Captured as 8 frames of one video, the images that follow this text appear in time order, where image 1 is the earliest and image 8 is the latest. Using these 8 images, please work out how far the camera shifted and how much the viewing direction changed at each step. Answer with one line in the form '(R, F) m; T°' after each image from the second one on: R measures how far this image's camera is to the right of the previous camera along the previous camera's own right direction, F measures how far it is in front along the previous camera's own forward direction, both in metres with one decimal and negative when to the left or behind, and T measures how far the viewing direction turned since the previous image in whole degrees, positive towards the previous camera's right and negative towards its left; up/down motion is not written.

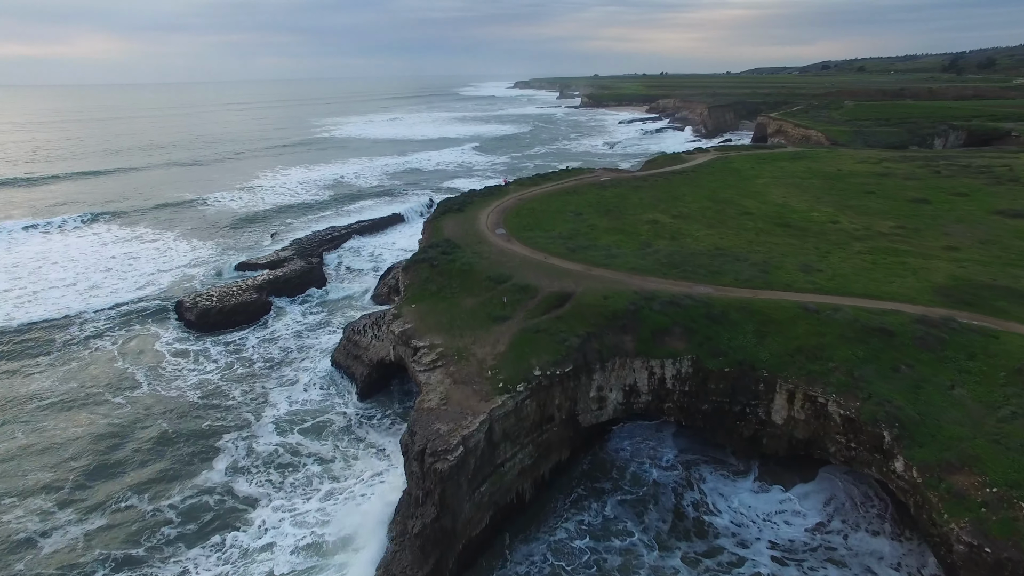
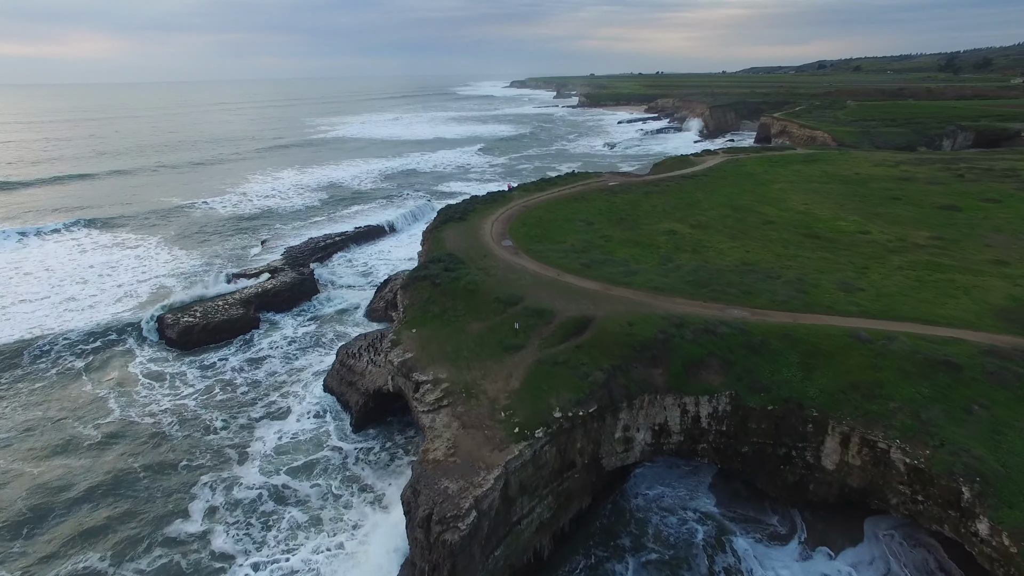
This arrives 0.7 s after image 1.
(-0.5, +1.9) m; 0°
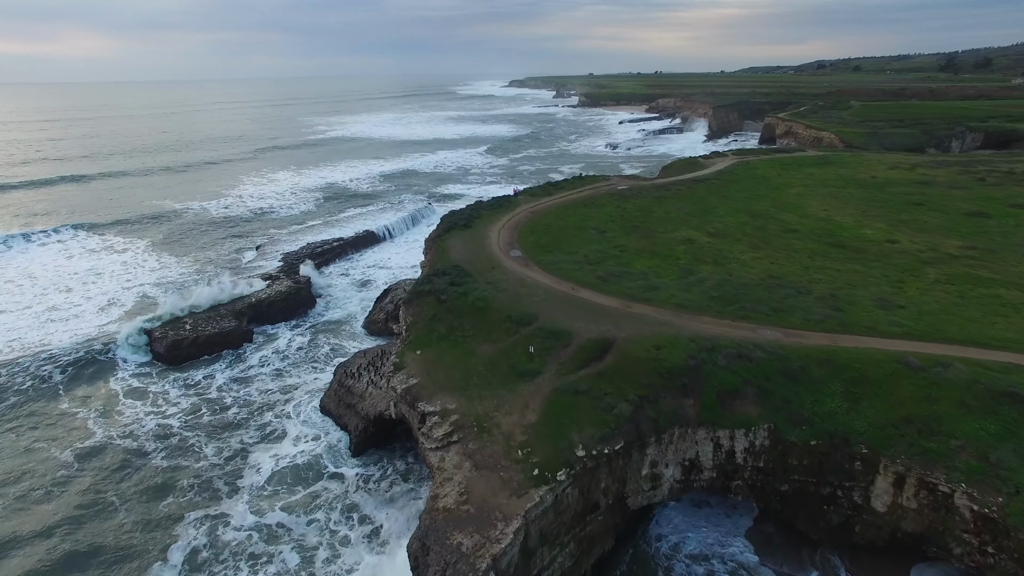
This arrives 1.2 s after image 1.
(-0.4, +1.3) m; 0°
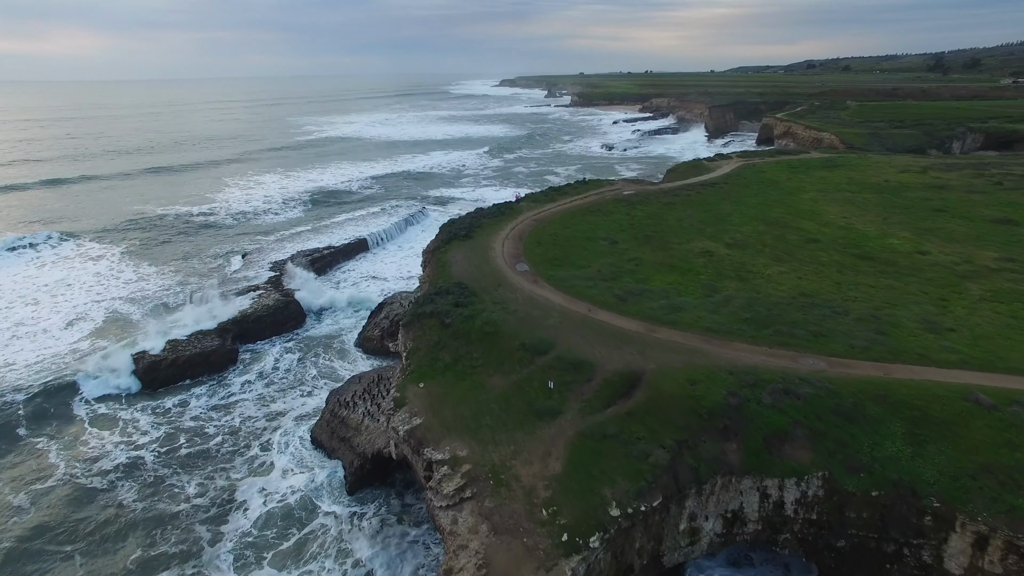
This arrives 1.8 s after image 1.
(-0.5, +1.6) m; +1°
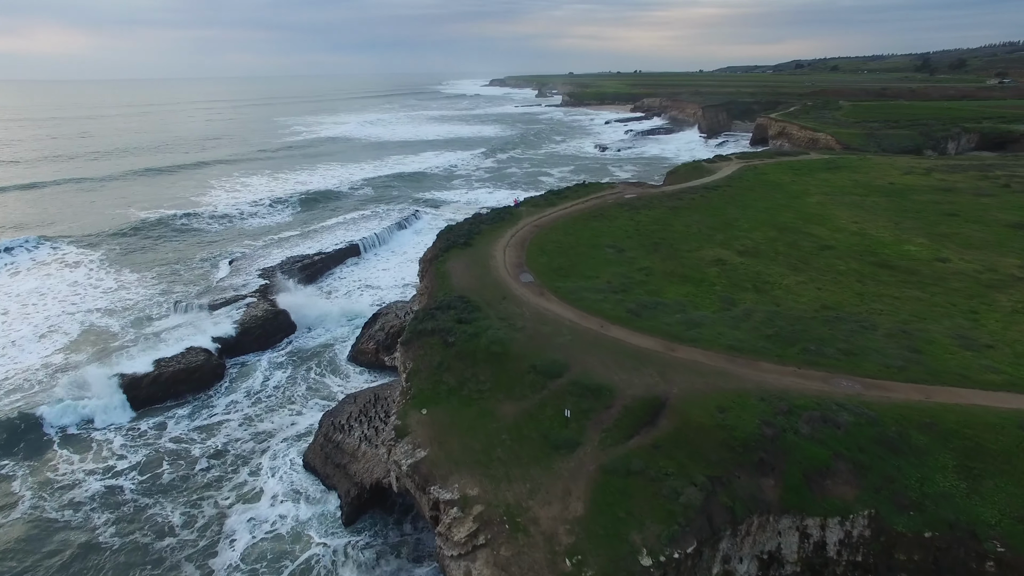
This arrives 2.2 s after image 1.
(-0.4, +1.1) m; +1°
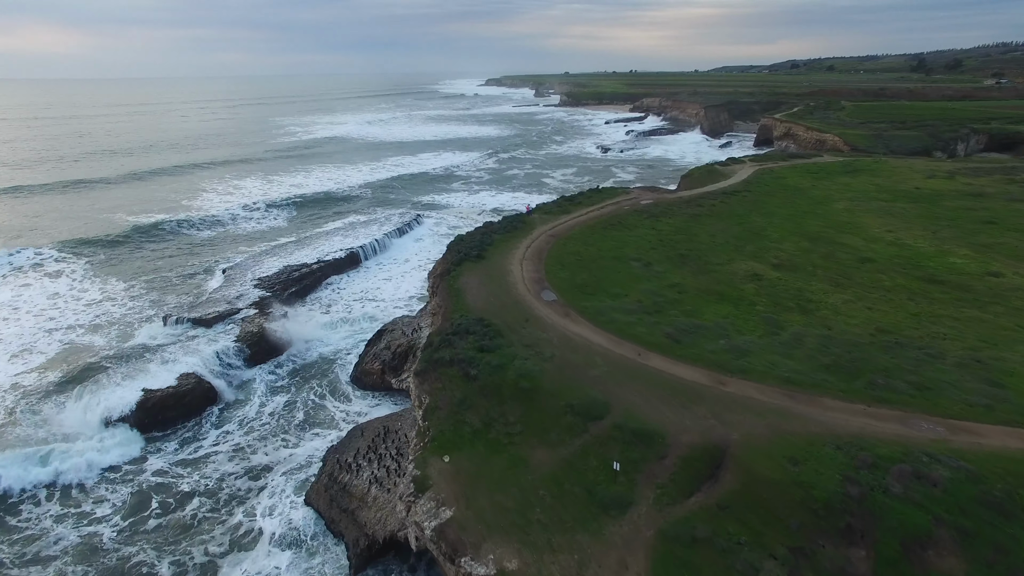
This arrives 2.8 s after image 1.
(-0.7, +1.6) m; +1°
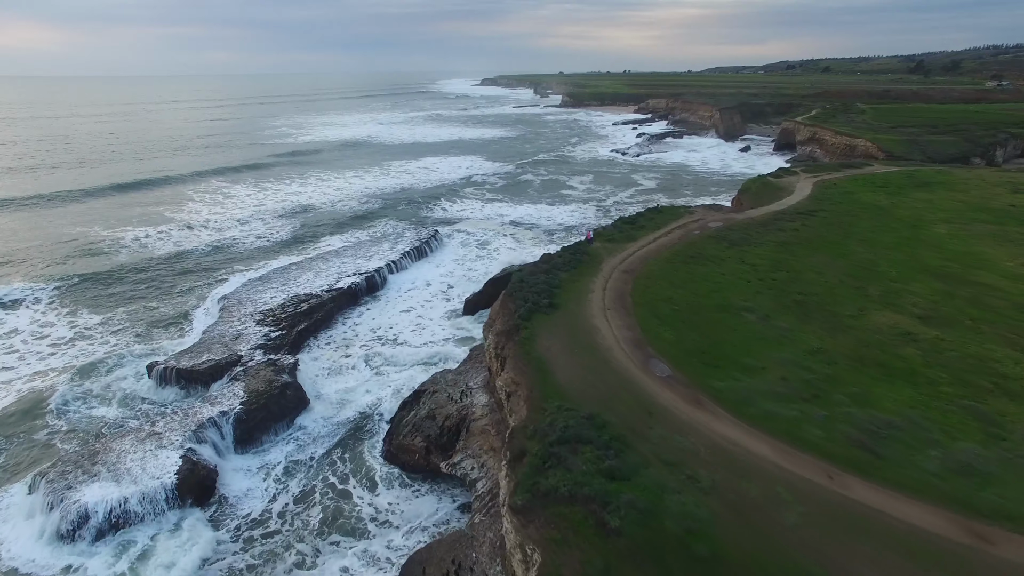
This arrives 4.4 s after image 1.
(-2.4, +4.2) m; +1°
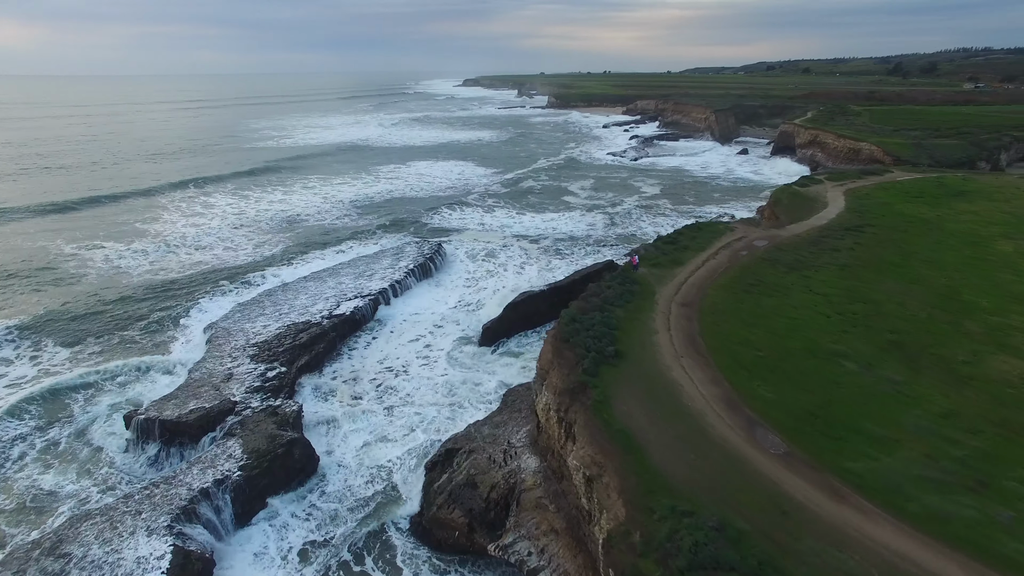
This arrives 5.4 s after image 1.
(-1.7, +2.6) m; +2°
